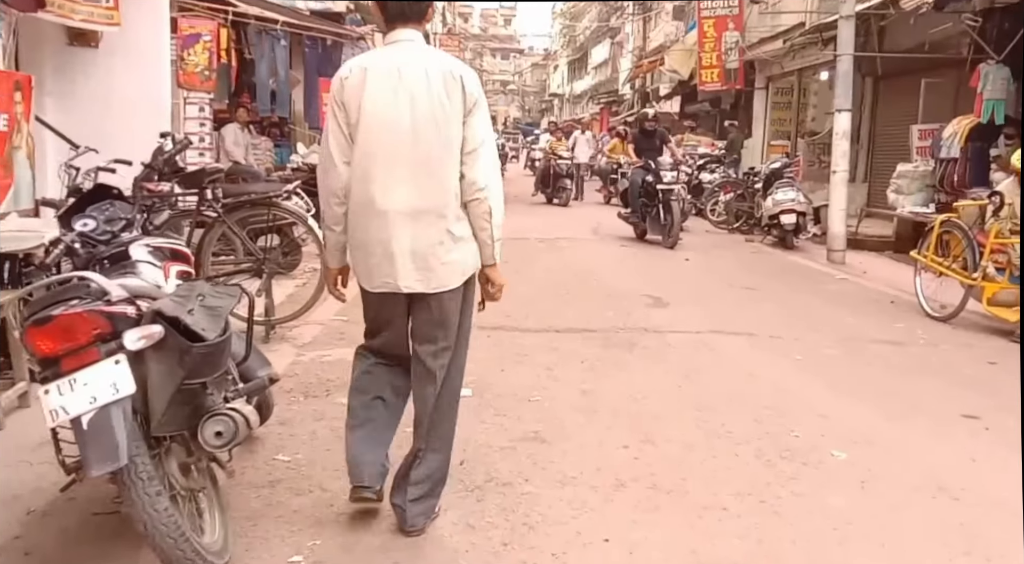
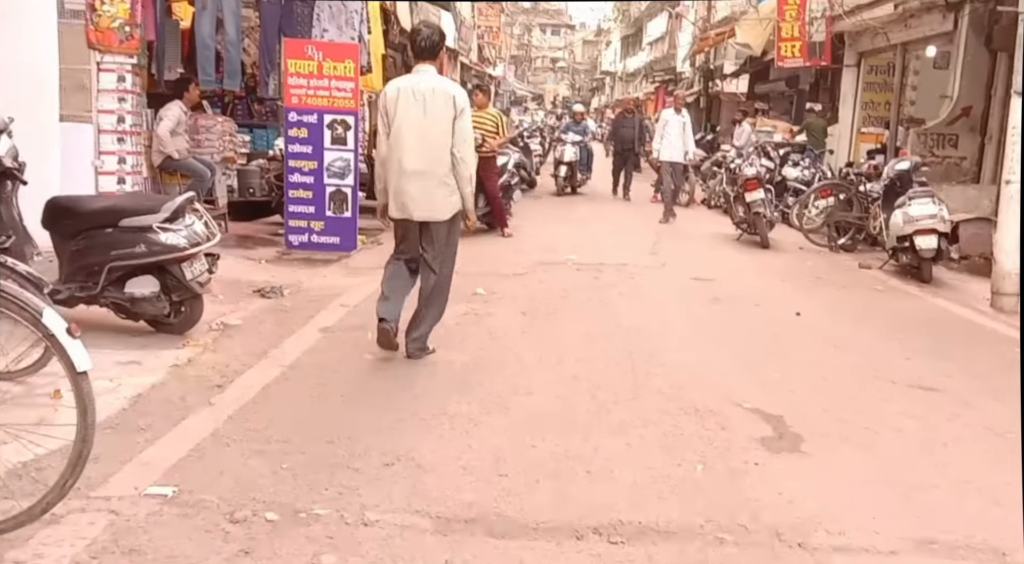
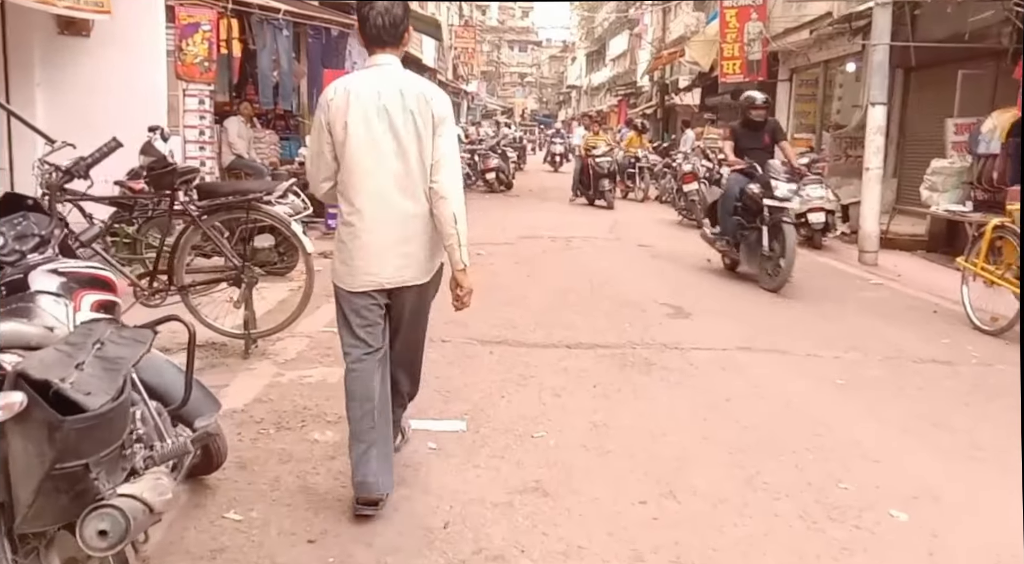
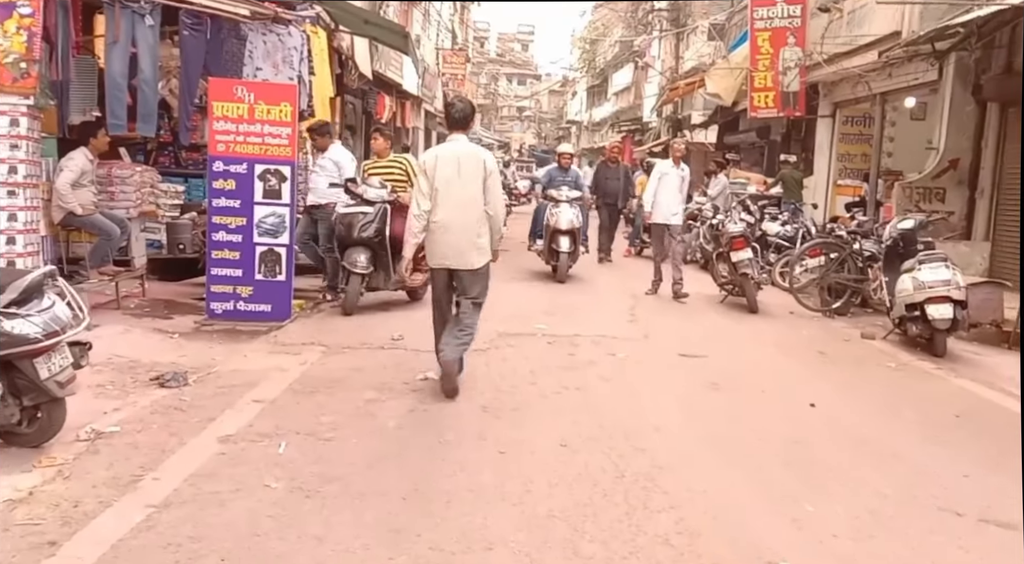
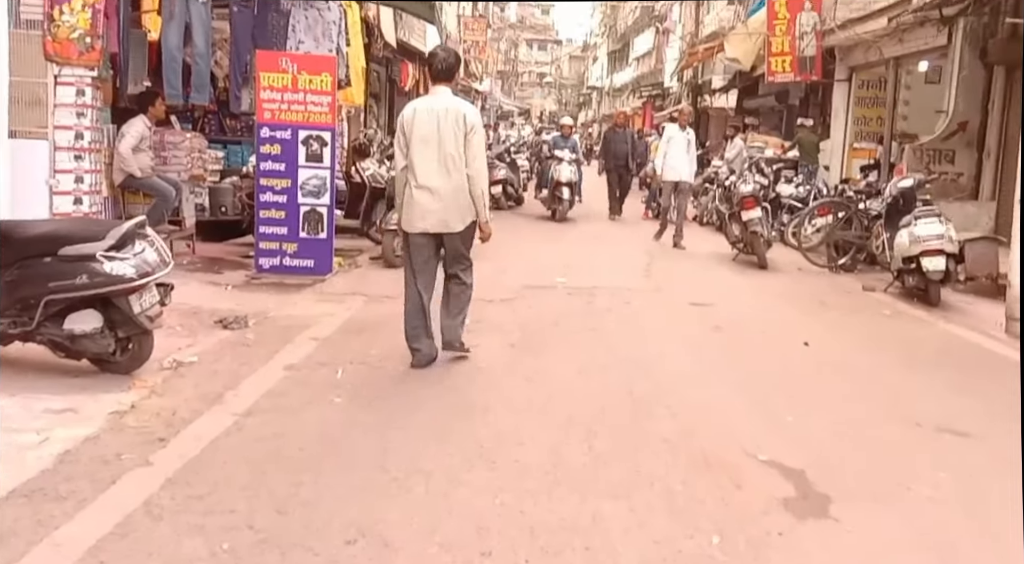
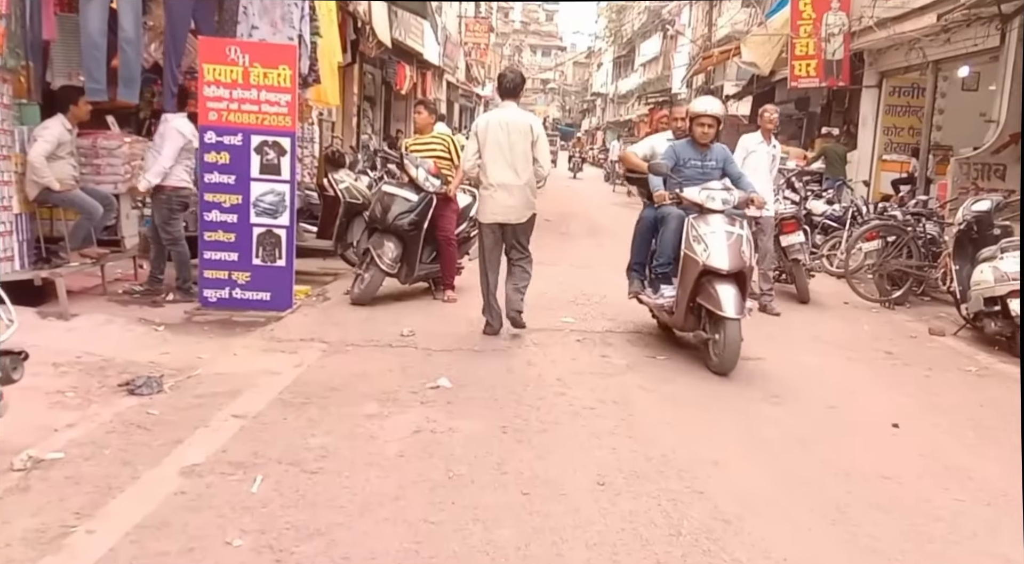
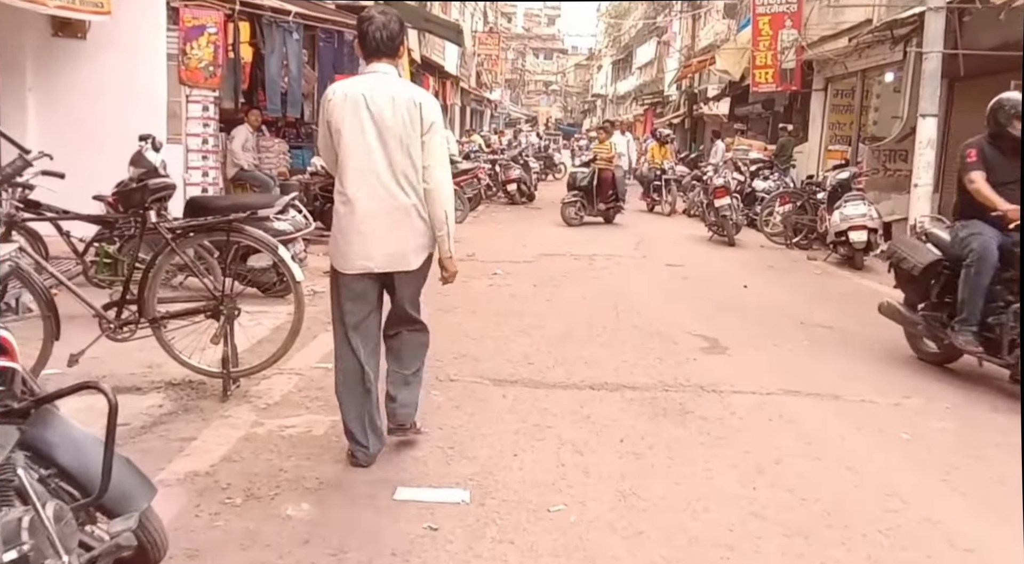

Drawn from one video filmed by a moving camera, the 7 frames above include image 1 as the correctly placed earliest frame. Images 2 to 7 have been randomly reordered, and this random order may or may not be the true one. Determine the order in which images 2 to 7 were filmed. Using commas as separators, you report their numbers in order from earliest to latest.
3, 7, 2, 5, 4, 6
